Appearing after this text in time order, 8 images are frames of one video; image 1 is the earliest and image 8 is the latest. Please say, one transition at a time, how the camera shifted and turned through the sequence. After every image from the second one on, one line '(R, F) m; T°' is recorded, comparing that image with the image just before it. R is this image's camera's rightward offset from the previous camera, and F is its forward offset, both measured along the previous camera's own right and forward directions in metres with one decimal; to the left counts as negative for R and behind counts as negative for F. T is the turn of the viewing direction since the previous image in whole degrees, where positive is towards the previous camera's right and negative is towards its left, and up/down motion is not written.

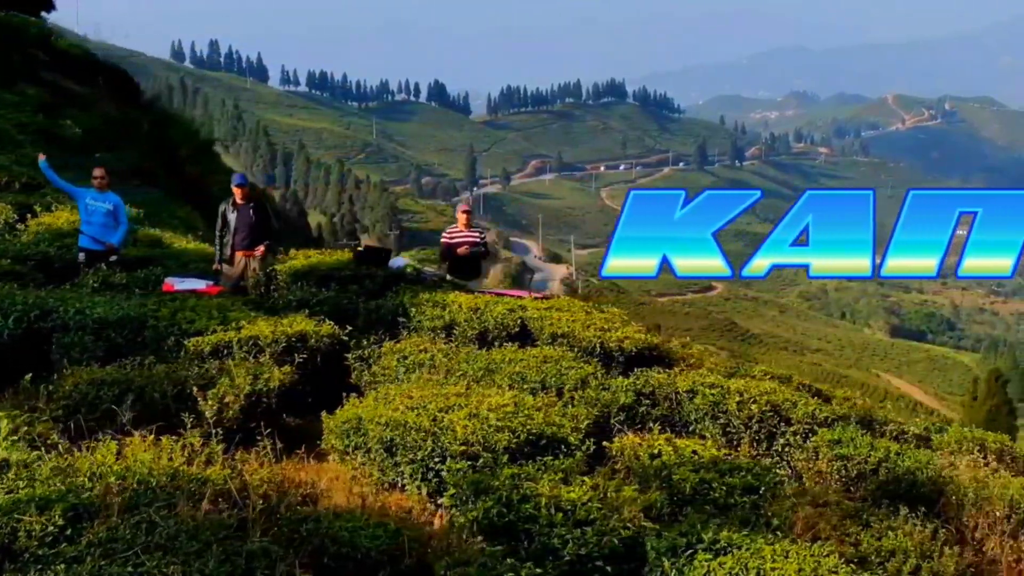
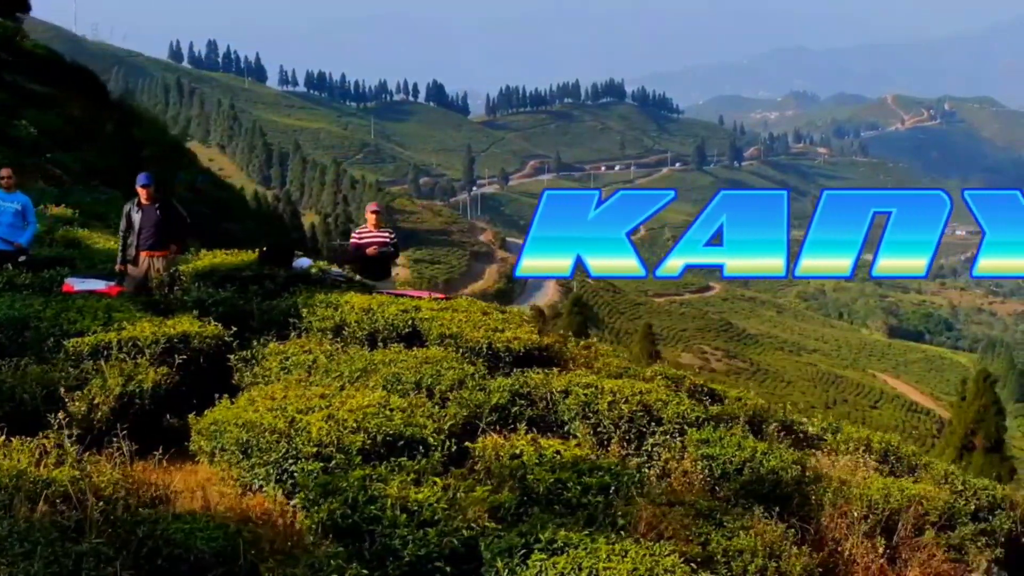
(+0.5, 0.0) m; 0°
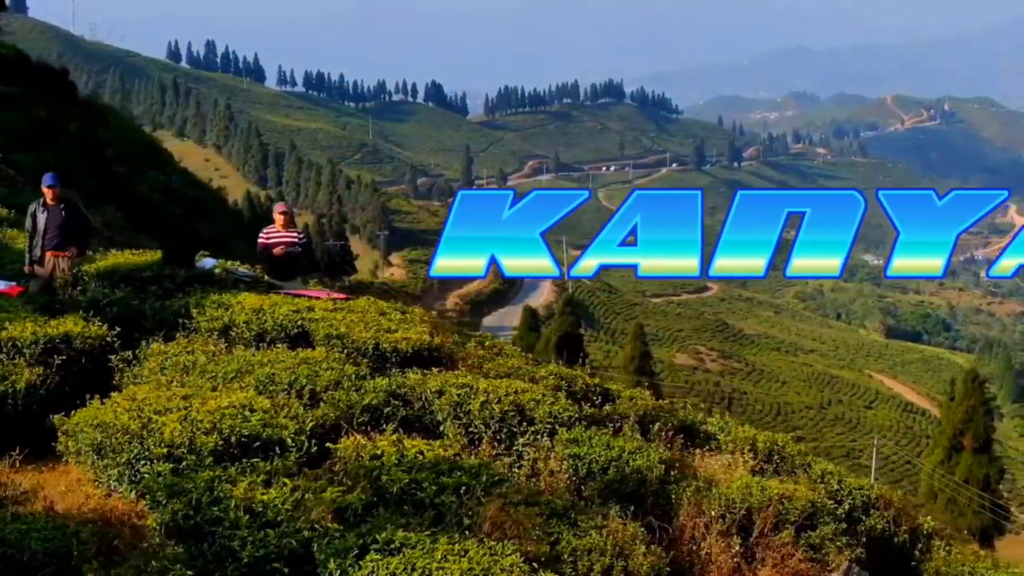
(+0.5, 0.0) m; 0°
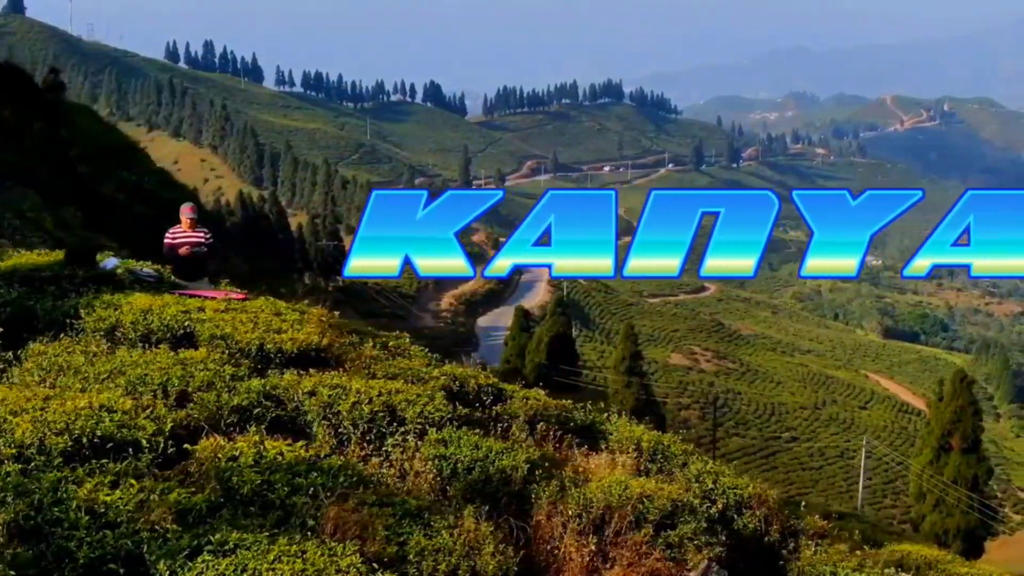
(+0.5, 0.0) m; 0°
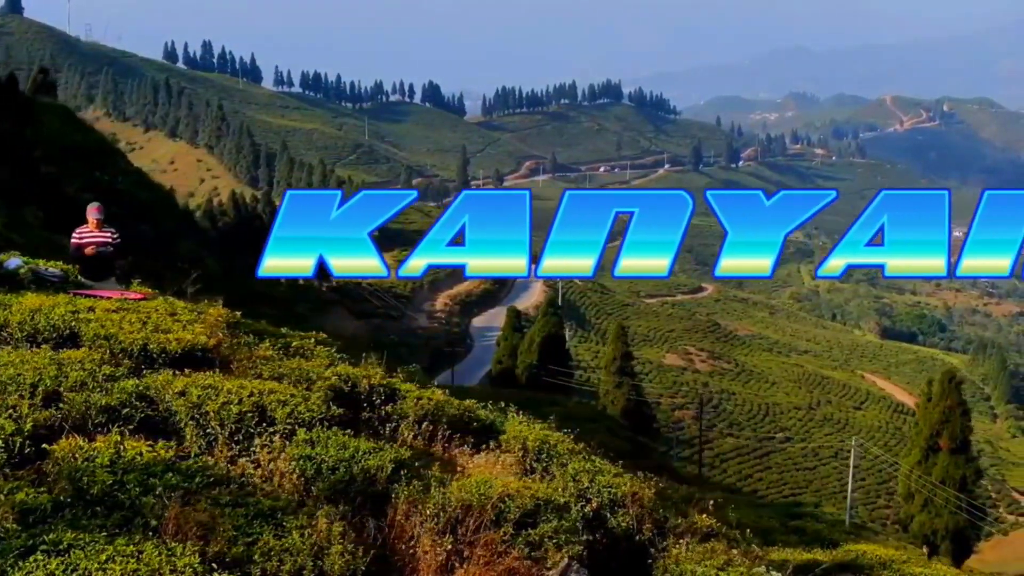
(+0.5, 0.0) m; 0°
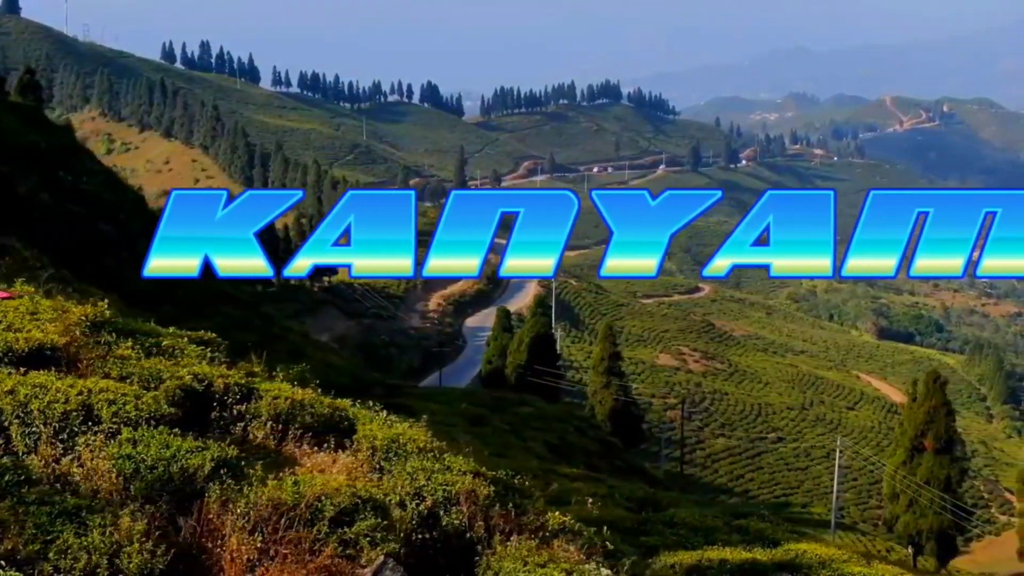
(+0.7, 0.0) m; 0°
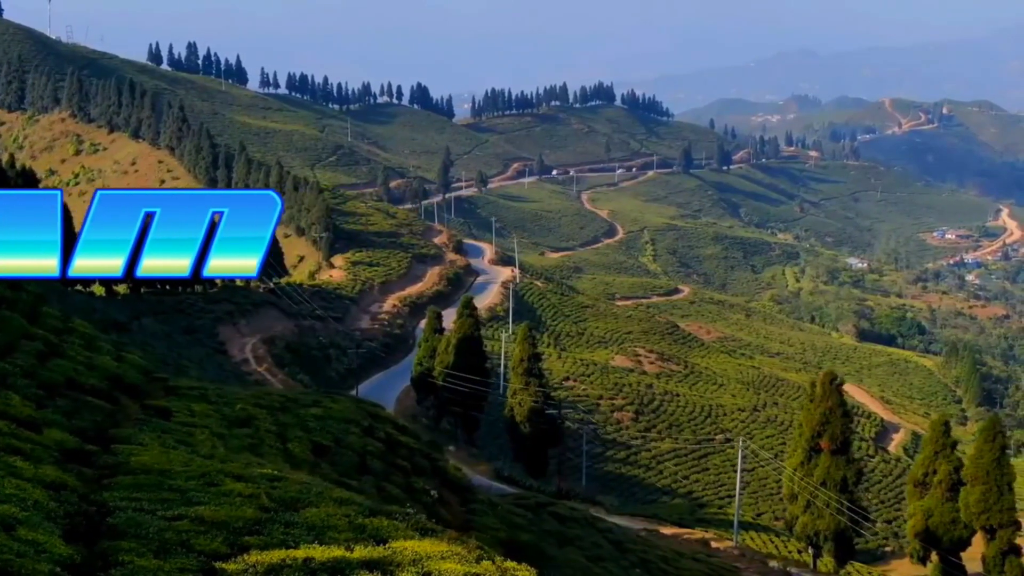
(+4.7, 0.0) m; 0°
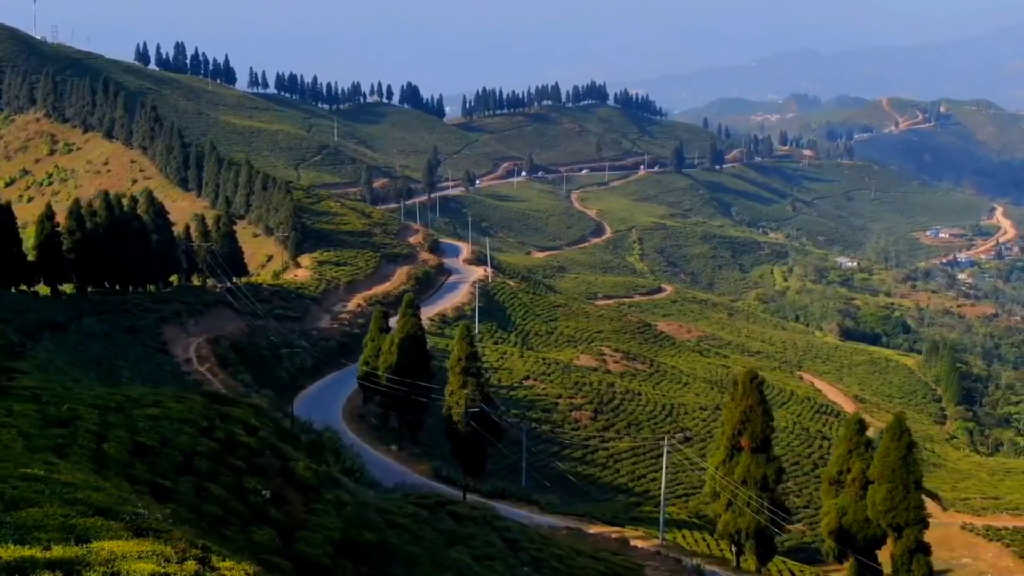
(+3.5, -0.1) m; 0°
